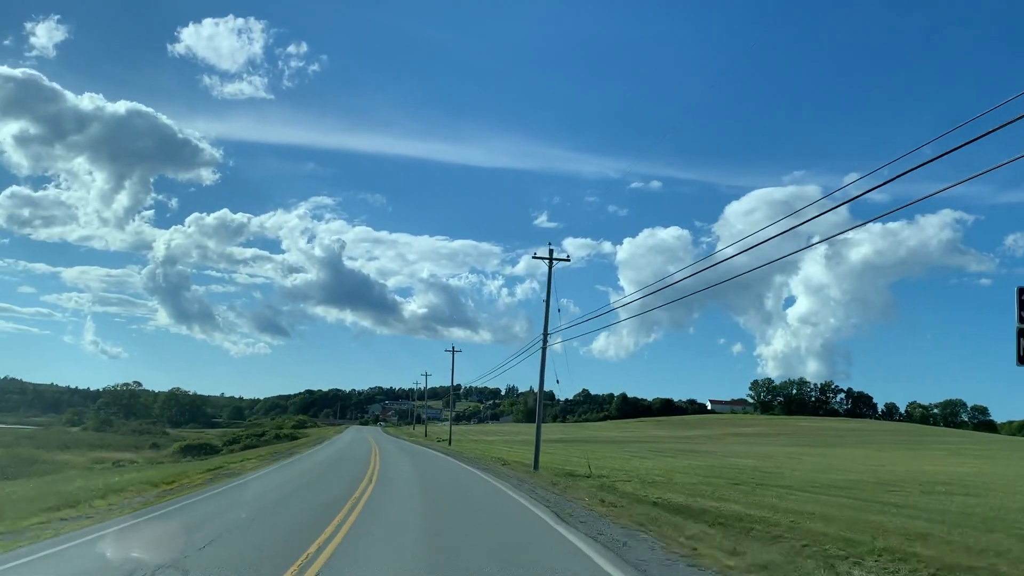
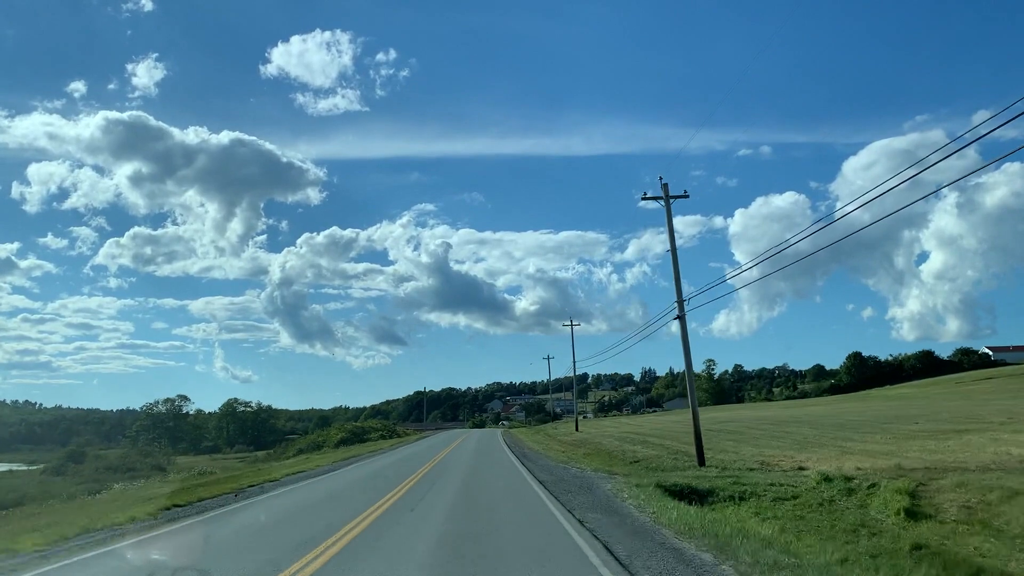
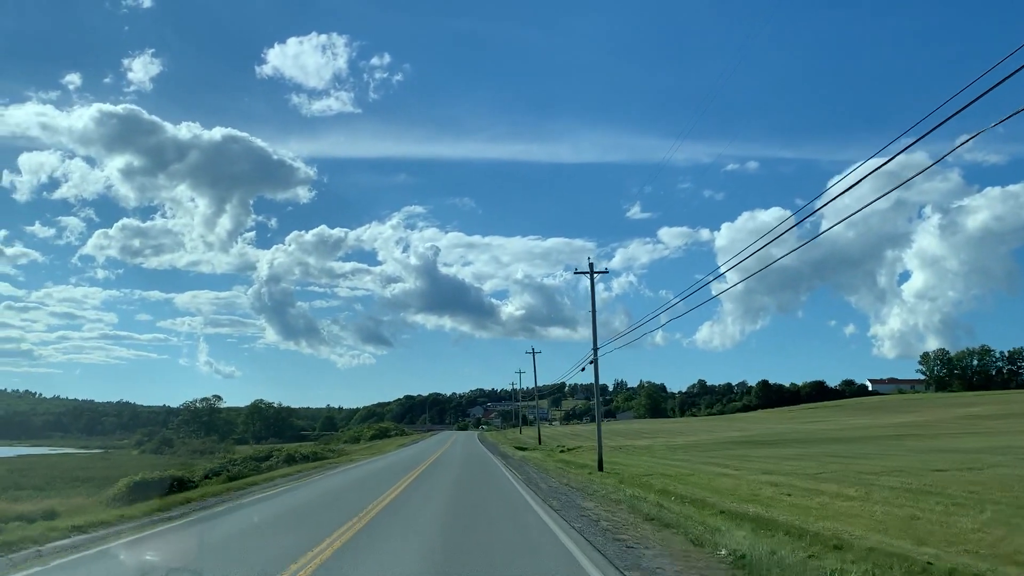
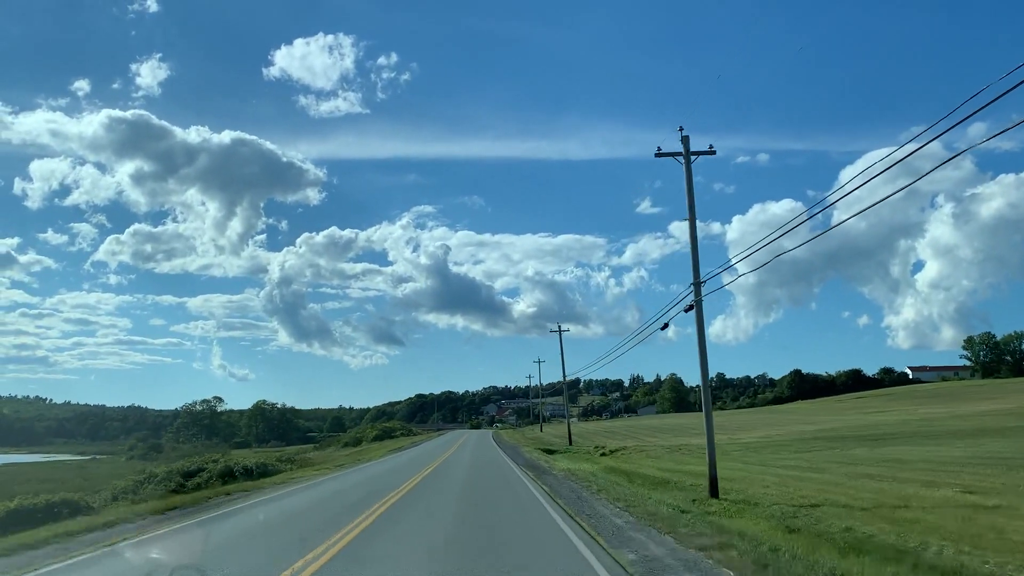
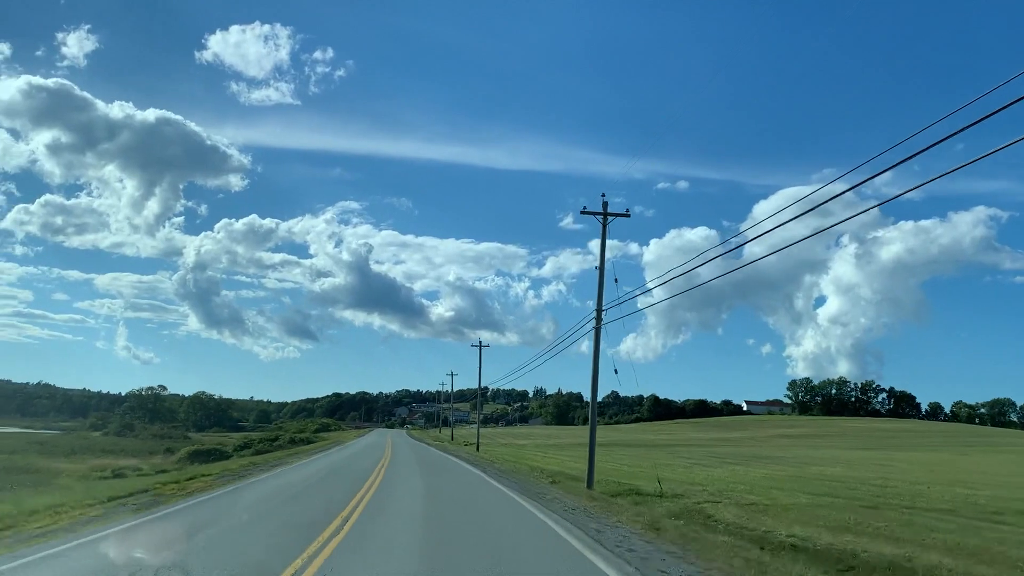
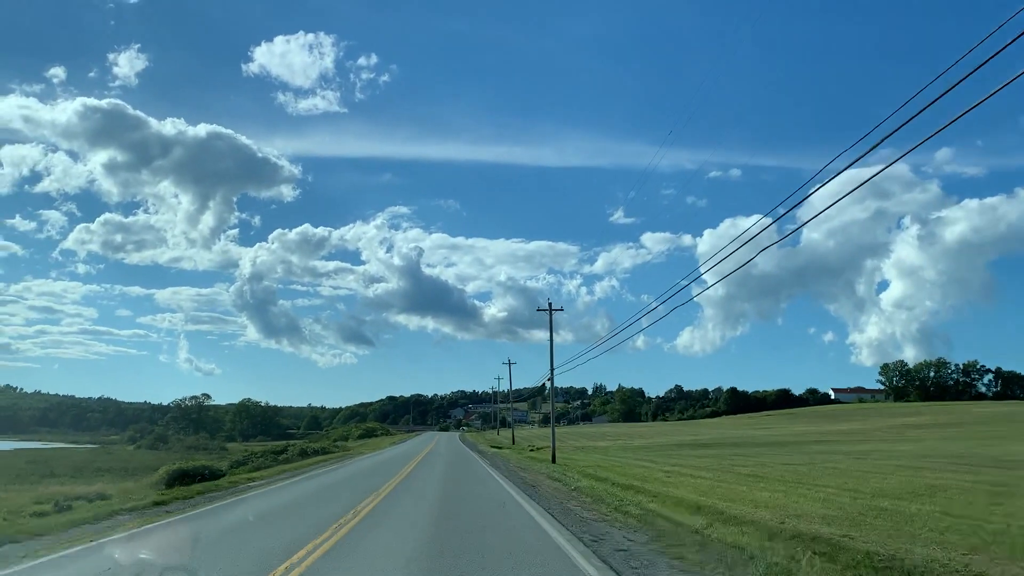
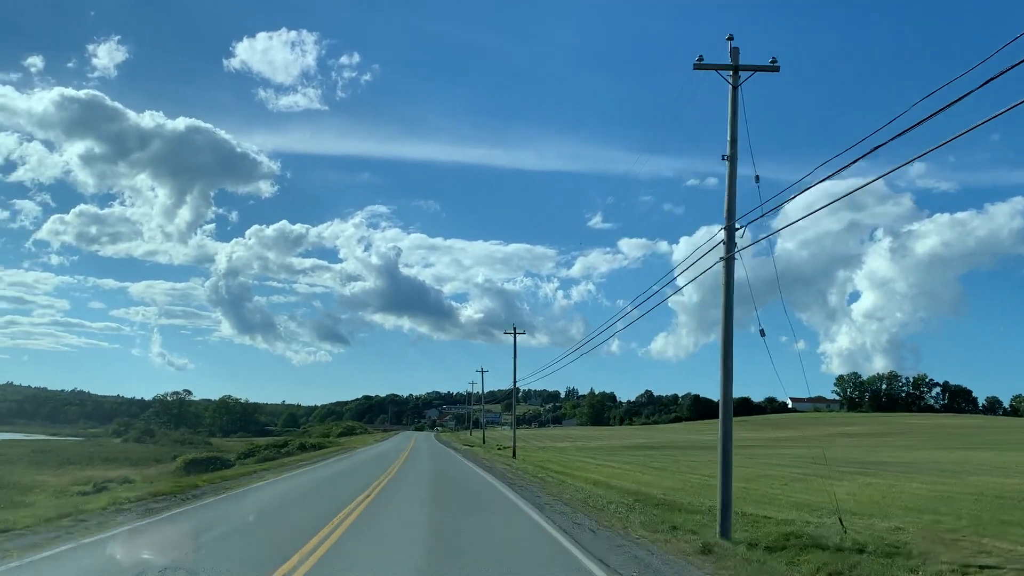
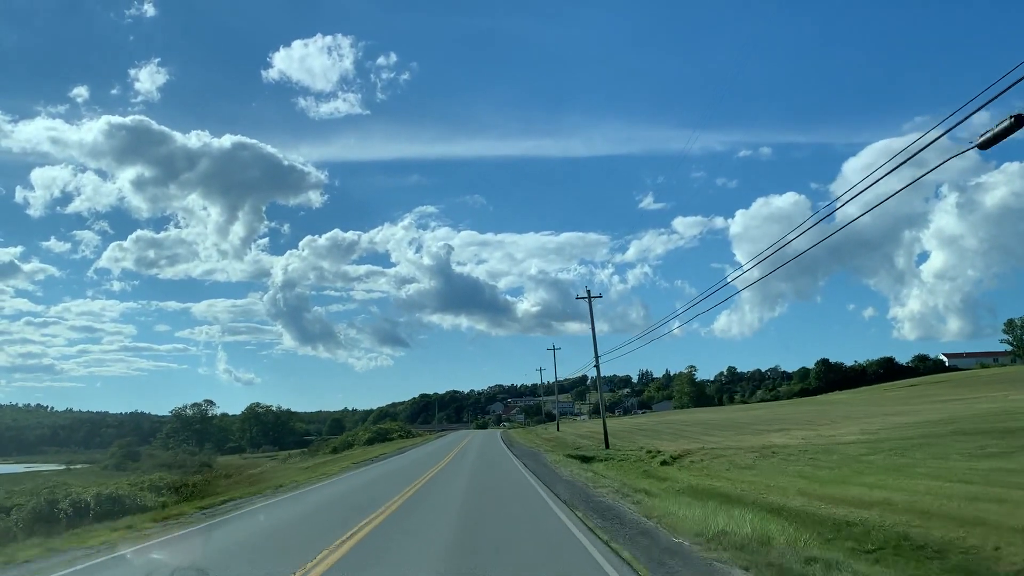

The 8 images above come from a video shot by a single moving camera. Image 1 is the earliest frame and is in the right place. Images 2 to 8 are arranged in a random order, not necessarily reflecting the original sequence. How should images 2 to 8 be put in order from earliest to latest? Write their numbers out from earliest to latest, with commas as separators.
5, 7, 6, 3, 4, 8, 2
